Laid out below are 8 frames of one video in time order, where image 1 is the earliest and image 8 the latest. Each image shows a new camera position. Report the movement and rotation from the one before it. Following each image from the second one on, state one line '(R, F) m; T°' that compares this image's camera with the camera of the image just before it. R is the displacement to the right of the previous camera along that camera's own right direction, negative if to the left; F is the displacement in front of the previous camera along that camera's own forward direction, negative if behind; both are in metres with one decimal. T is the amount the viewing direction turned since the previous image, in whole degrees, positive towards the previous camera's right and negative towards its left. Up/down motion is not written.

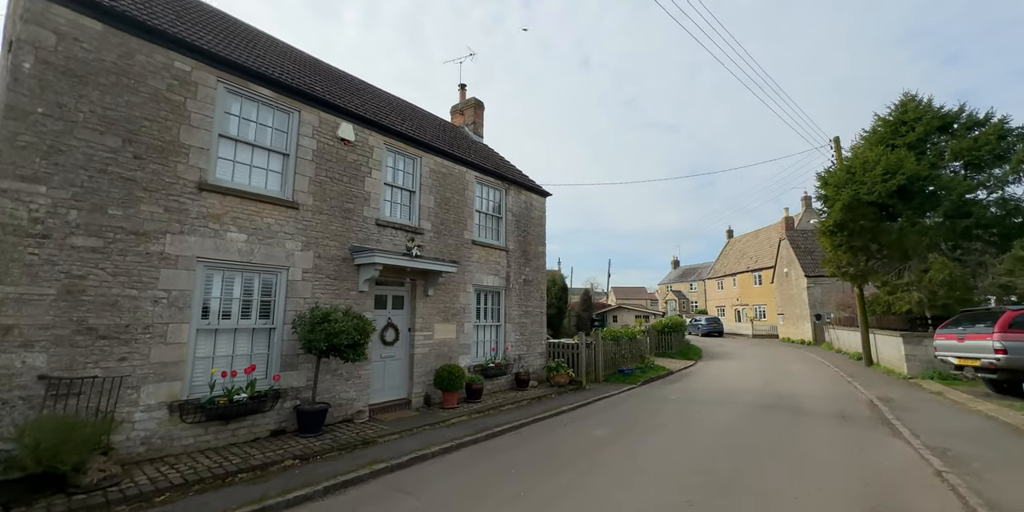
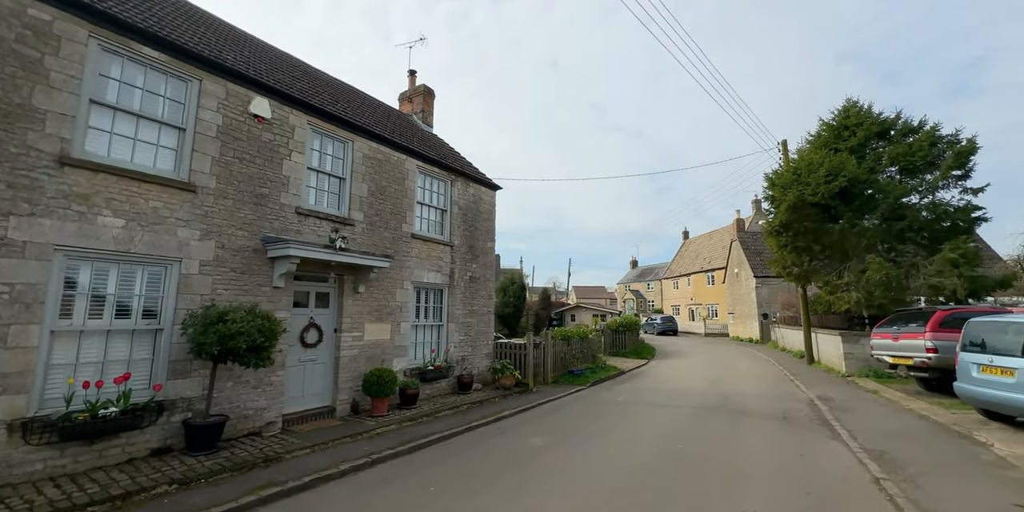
(+0.6, +0.7) m; +5°
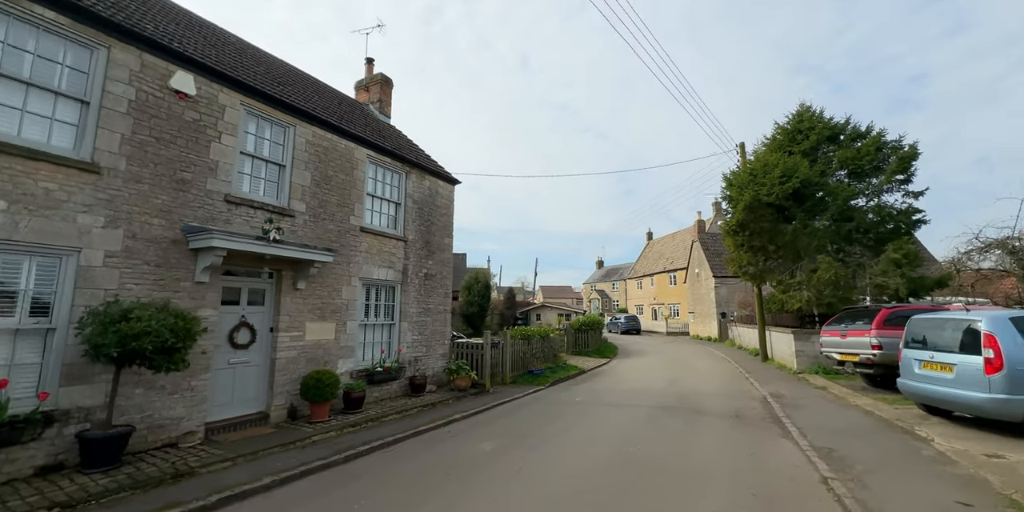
(+0.3, +0.4) m; +4°
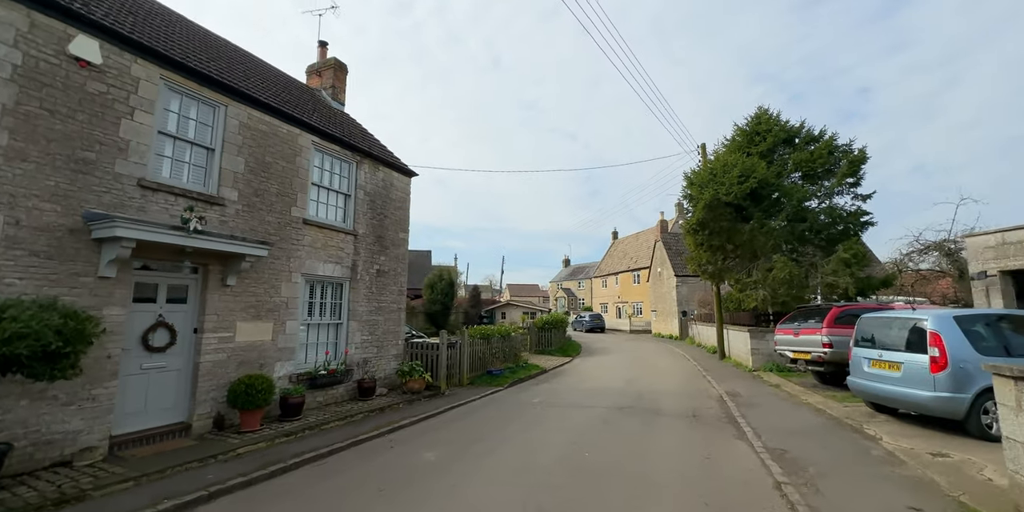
(+0.3, +0.4) m; +4°
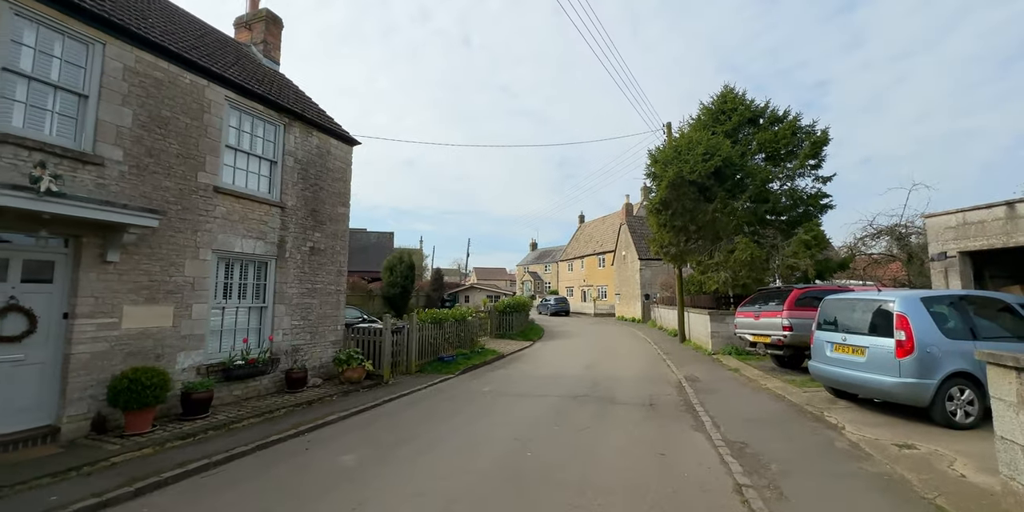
(+0.5, +0.9) m; +4°
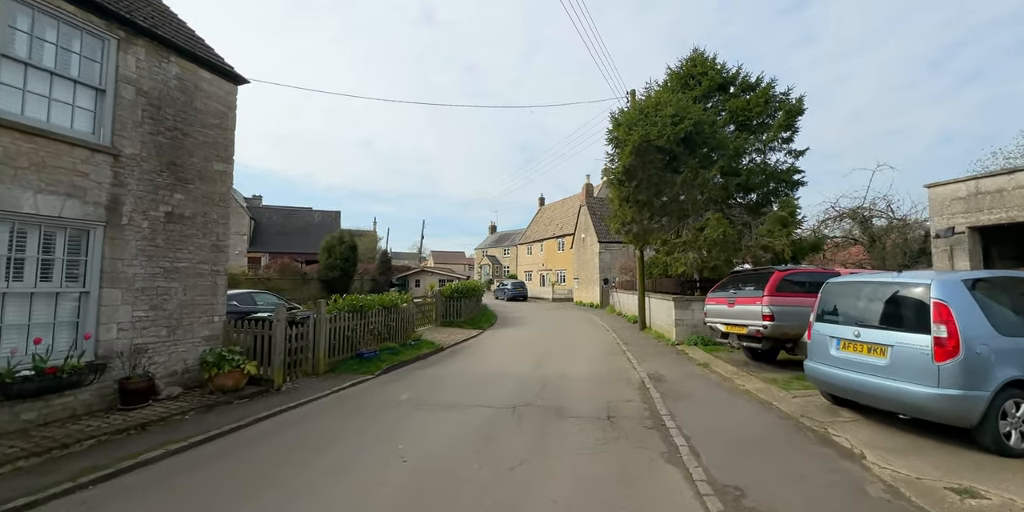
(+0.7, +2.1) m; +5°
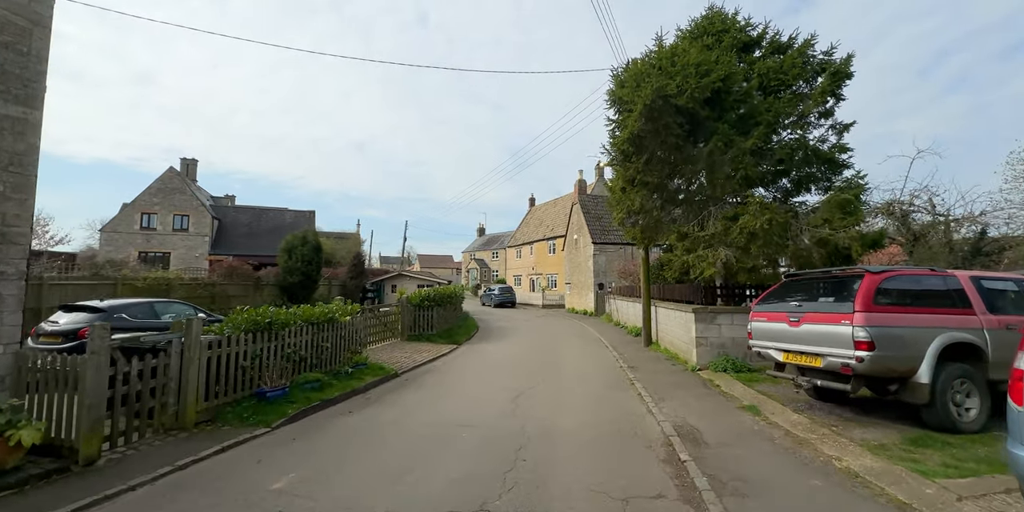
(+0.5, +3.1) m; +1°
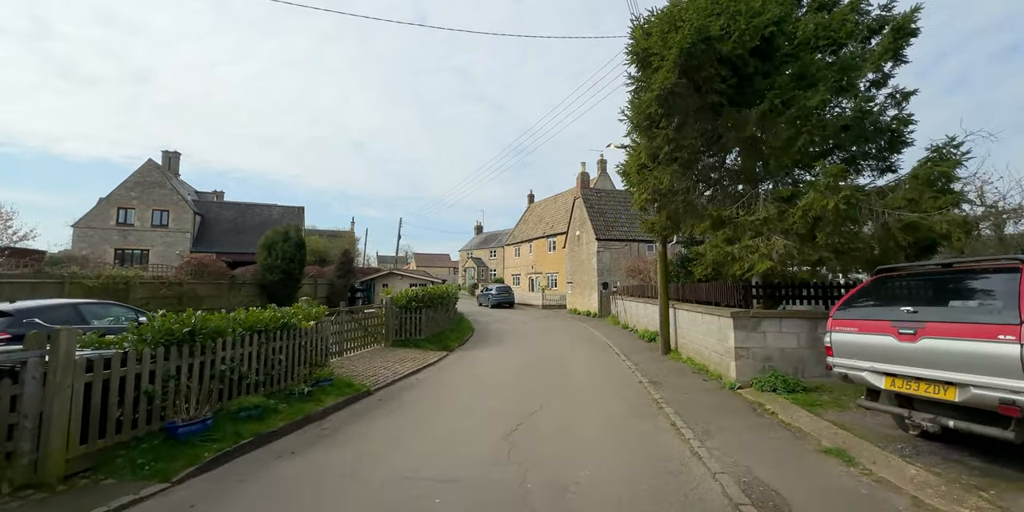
(0.0, +1.9) m; 0°
